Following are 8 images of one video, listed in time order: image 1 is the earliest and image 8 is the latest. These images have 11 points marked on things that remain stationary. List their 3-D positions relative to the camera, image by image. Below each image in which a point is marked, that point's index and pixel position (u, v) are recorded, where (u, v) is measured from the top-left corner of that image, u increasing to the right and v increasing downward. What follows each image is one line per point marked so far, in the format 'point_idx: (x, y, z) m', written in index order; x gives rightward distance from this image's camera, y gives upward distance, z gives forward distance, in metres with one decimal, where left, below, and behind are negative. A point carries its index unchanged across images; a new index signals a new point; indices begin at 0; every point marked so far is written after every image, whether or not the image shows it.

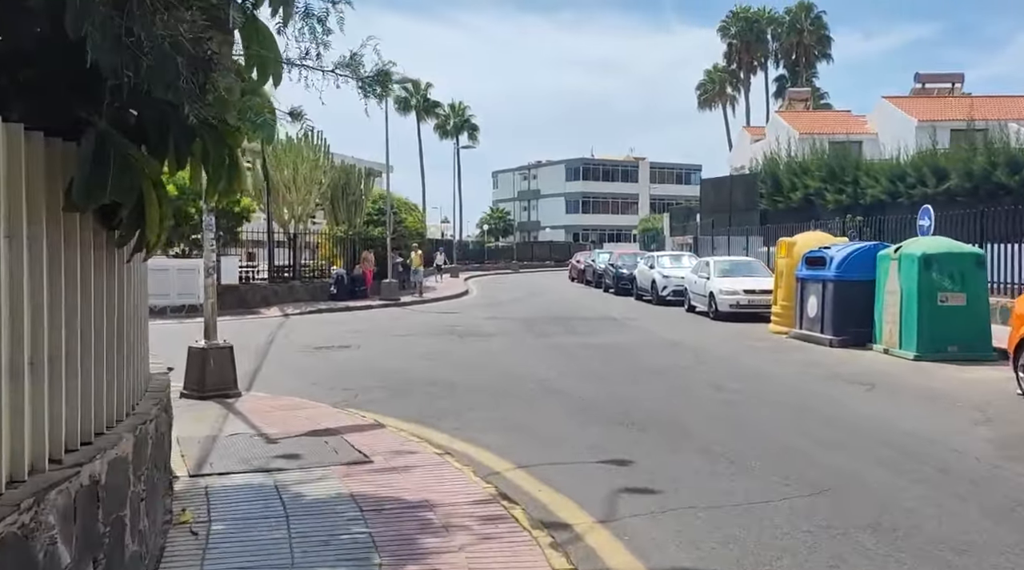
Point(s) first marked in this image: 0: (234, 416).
0: (-2.5, -1.2, +8.2) m
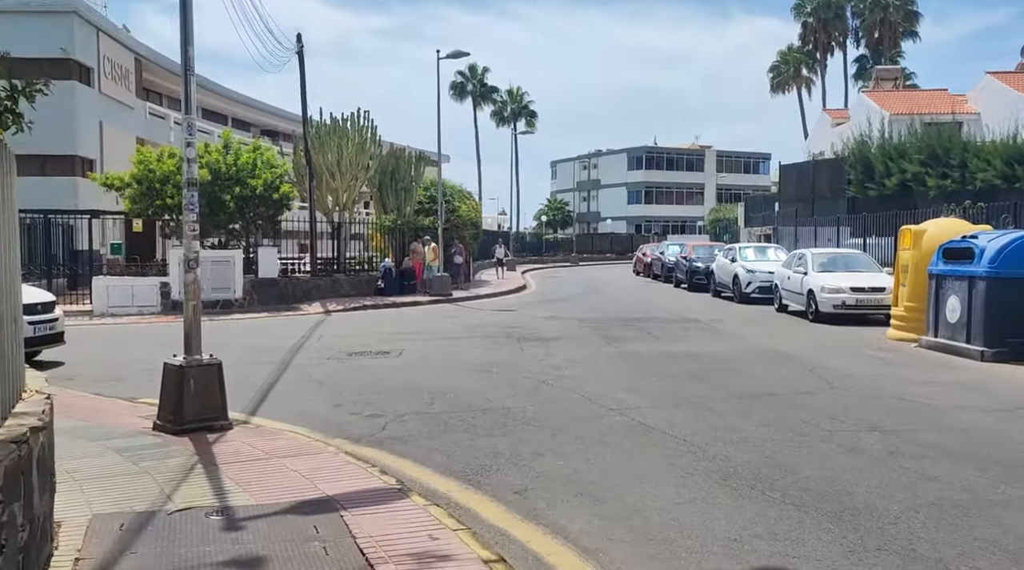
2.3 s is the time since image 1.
0: (-2.0, -1.2, +5.8) m
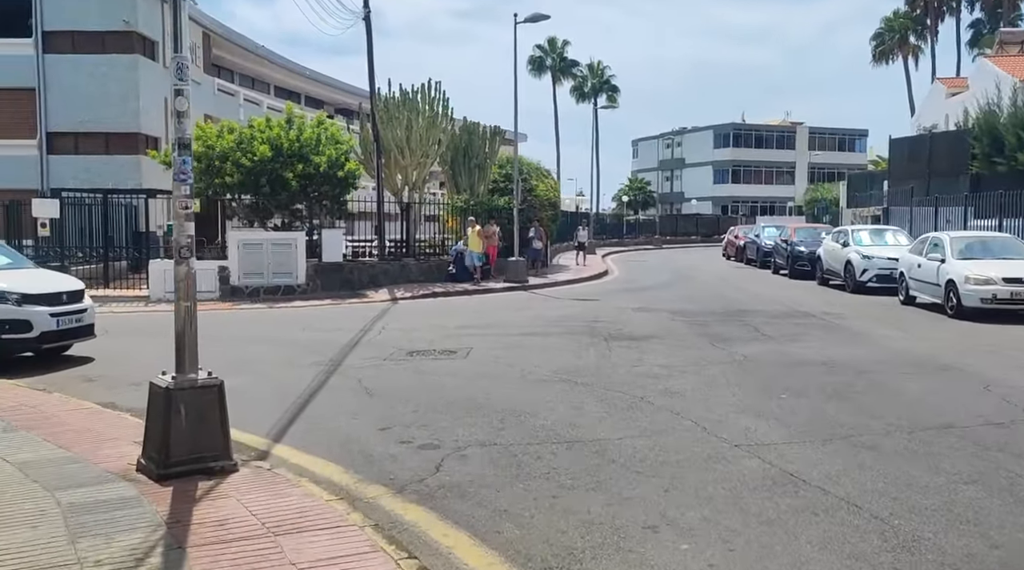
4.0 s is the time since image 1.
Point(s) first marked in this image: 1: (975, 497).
0: (-1.5, -1.2, +4.0) m
1: (+2.6, -1.2, +5.1) m
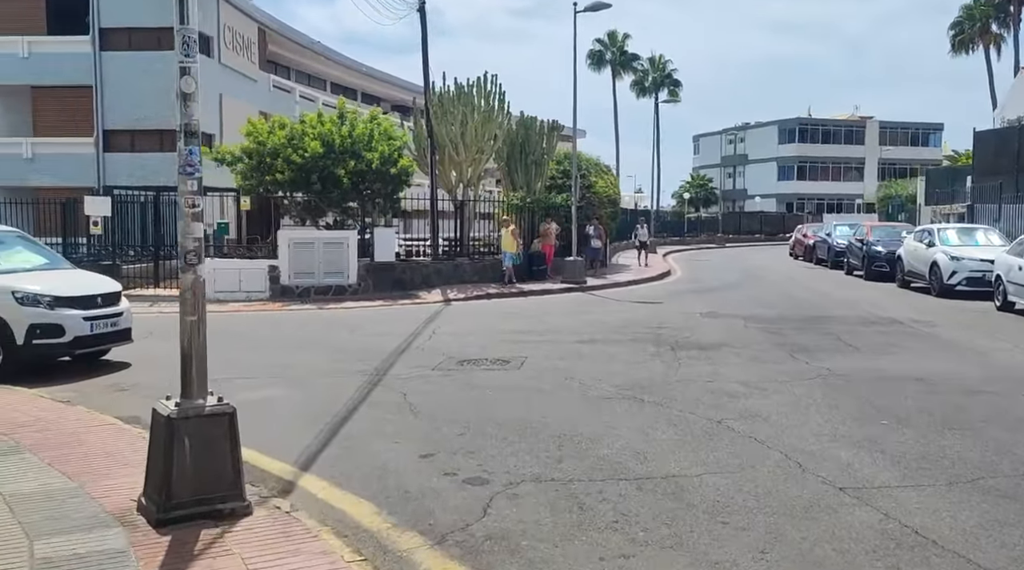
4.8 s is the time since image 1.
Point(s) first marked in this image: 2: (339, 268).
0: (-1.3, -1.3, +3.1) m
1: (+2.9, -1.3, +4.0) m
2: (-3.8, +0.4, +19.7) m
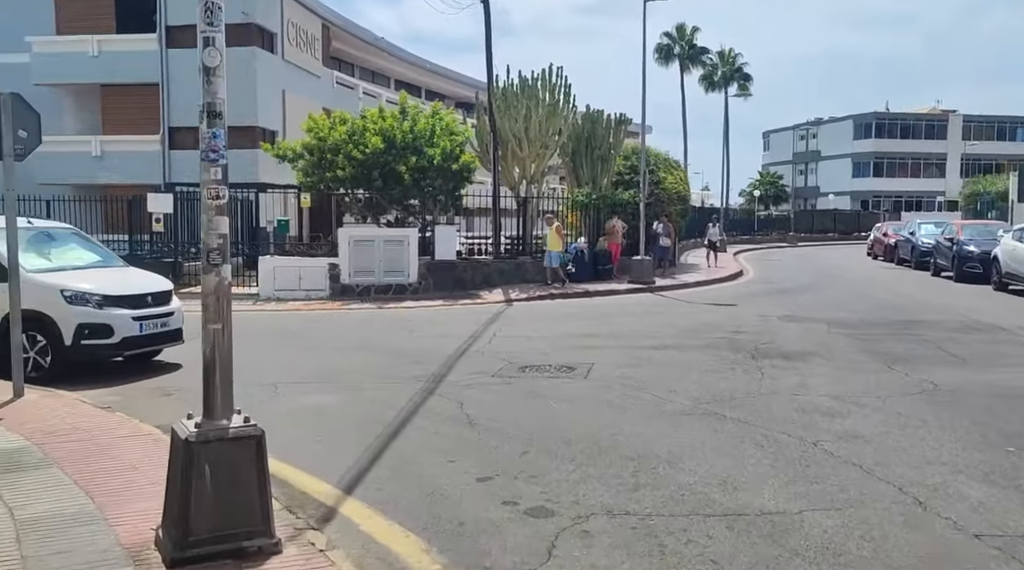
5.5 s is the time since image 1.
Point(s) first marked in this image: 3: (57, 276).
0: (-1.1, -1.3, +2.5) m
1: (+3.1, -1.3, +3.1) m
2: (-2.4, +0.4, +19.2) m
3: (-5.3, +0.1, +10.5) m
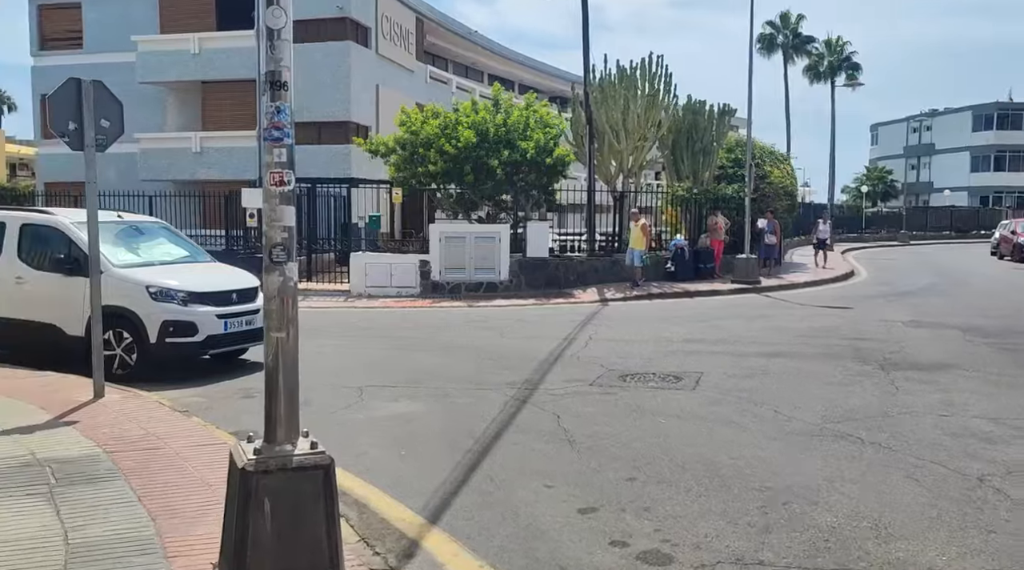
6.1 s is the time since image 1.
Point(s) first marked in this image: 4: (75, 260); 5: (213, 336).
0: (-0.9, -1.3, +1.9) m
1: (+3.4, -1.4, +2.0) m
2: (-0.4, +0.4, +18.6) m
3: (-4.2, +0.2, +10.2) m
4: (-5.0, +0.3, +10.3) m
5: (-3.3, -0.6, +10.1) m
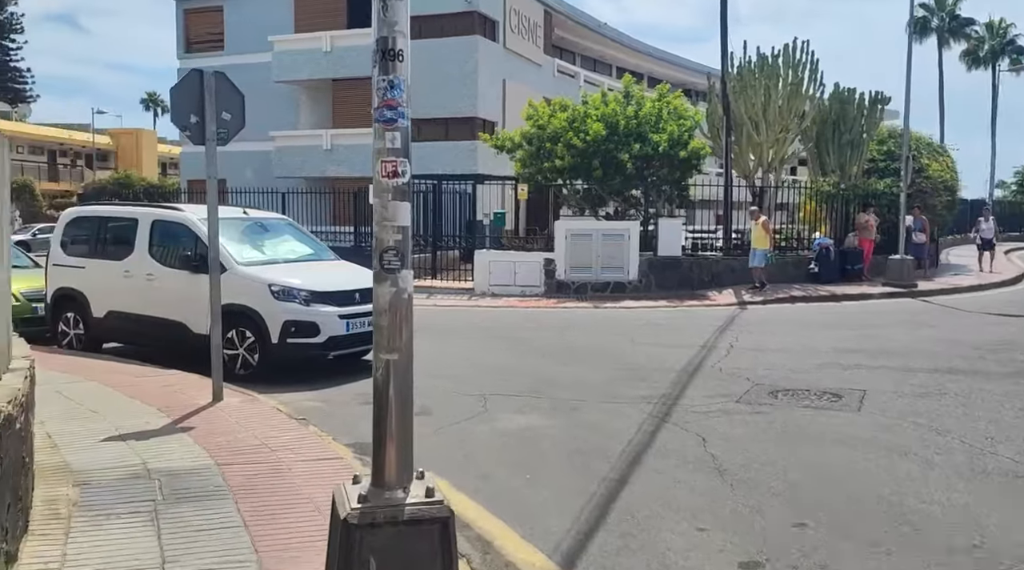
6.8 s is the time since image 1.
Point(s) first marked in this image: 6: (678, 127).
0: (-0.6, -1.3, +1.3) m
1: (+3.7, -1.5, +0.8) m
2: (+2.1, +0.4, +17.8) m
3: (-2.7, +0.2, +10.0) m
4: (-3.5, +0.3, +10.2) m
5: (-1.9, -0.6, +9.8) m
6: (+3.5, +3.4, +19.3) m
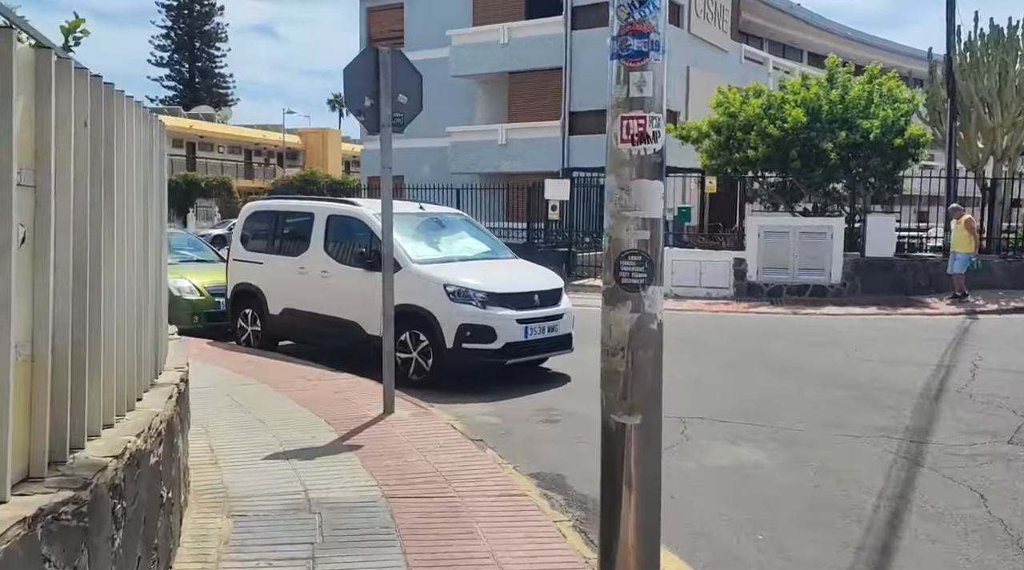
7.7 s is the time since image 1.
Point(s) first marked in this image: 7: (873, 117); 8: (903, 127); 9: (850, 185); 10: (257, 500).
0: (-0.2, -1.4, +0.3) m
1: (+3.9, -1.6, -0.9) m
2: (+5.5, +0.4, +16.0) m
3: (-0.7, +0.2, +9.2) m
4: (-1.4, +0.3, +9.6) m
5: (0.0, -0.6, +8.9) m
6: (+7.2, +3.3, +17.2) m
7: (+6.9, +3.2, +17.2) m
8: (+7.4, +3.0, +17.1) m
9: (+6.6, +2.0, +17.8) m
10: (-1.4, -1.2, +5.0) m
